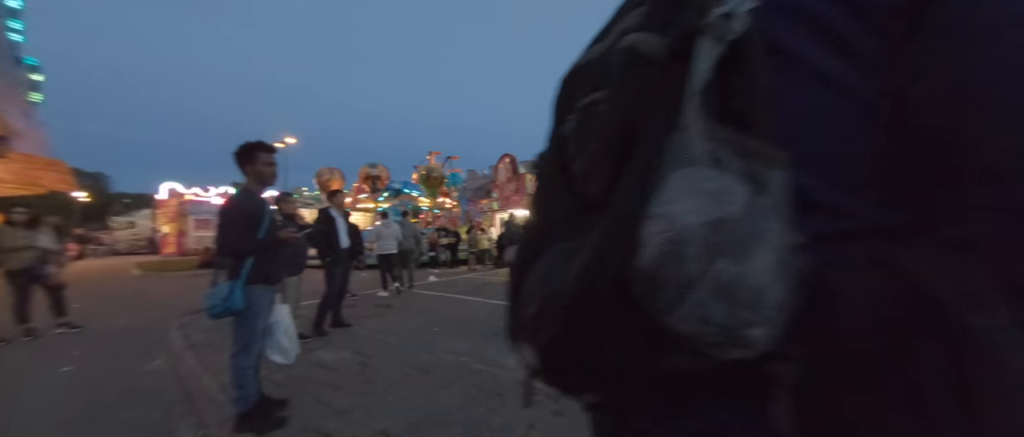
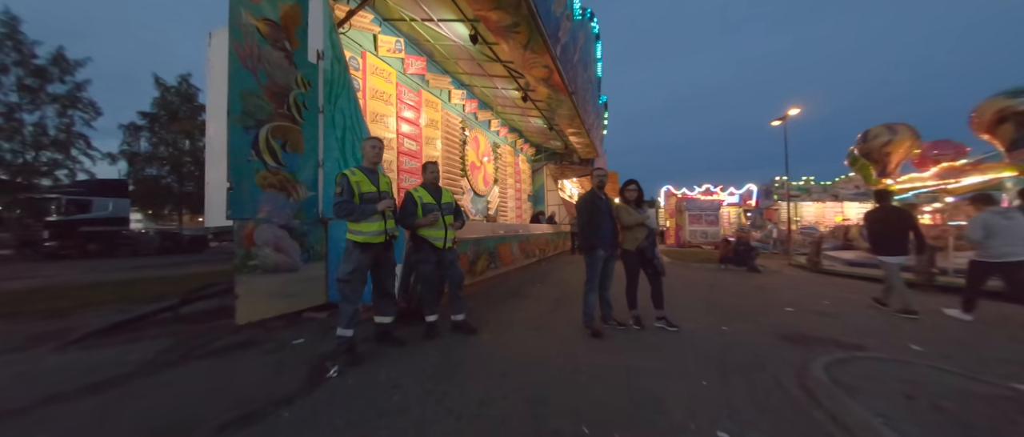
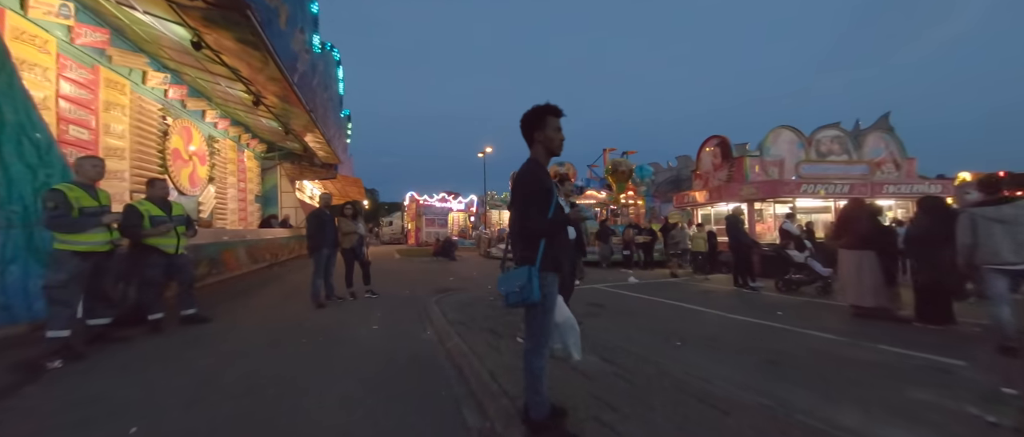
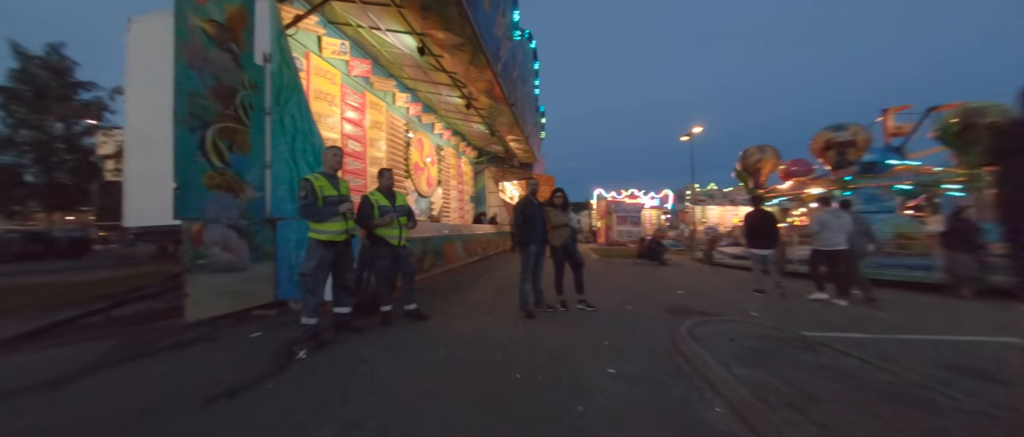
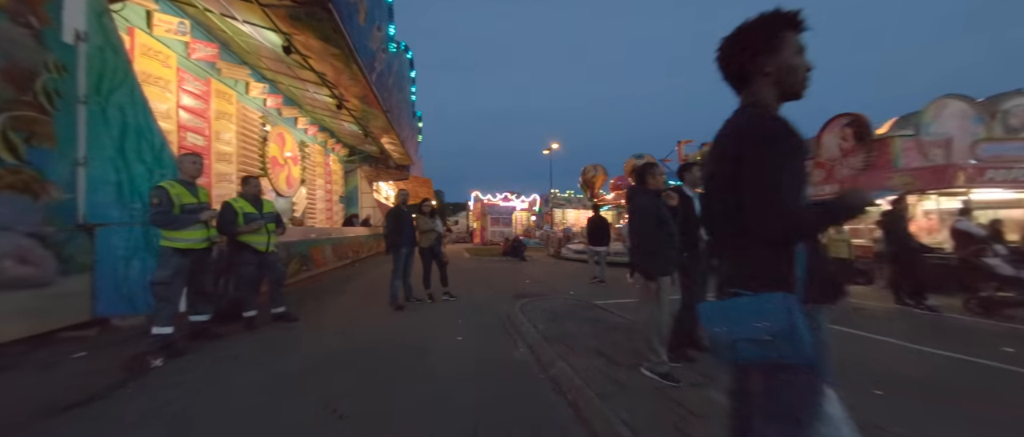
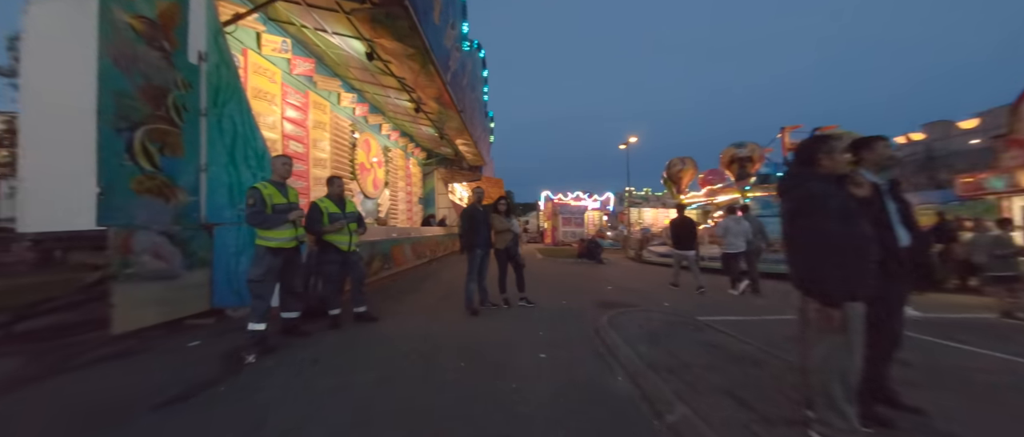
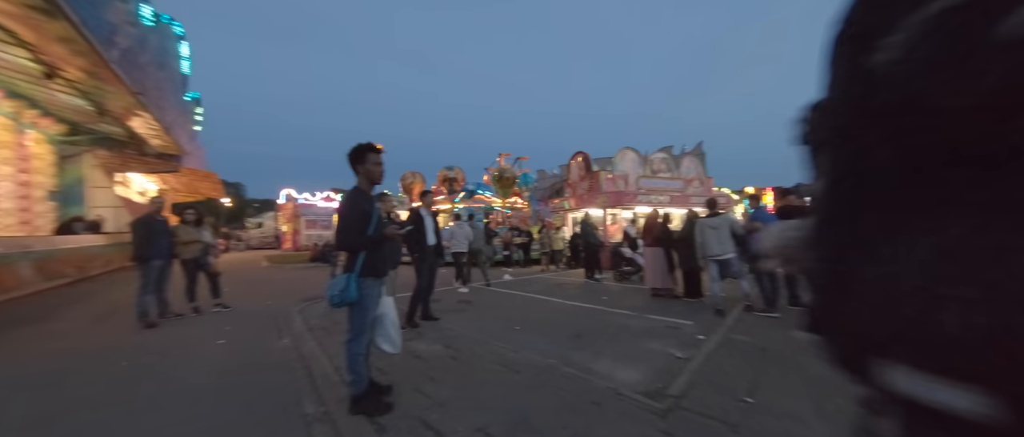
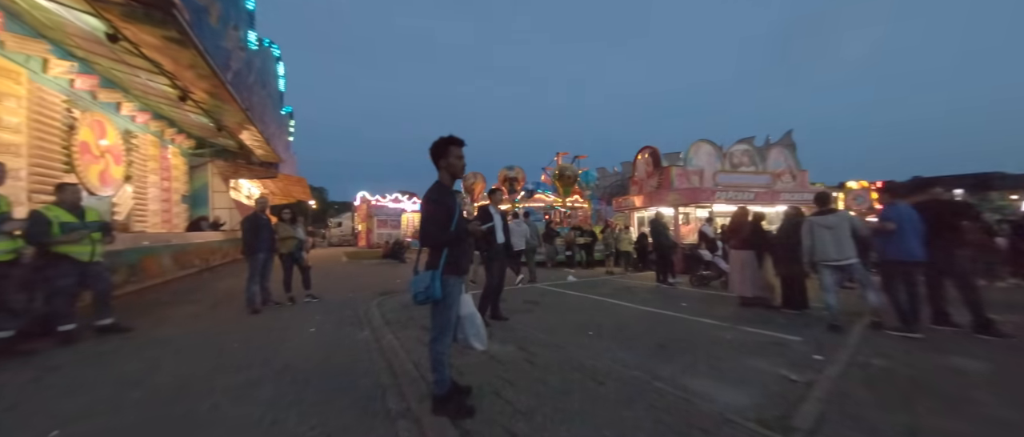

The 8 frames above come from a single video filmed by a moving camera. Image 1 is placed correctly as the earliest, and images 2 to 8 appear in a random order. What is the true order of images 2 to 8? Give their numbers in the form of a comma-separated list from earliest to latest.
7, 8, 3, 5, 6, 4, 2
